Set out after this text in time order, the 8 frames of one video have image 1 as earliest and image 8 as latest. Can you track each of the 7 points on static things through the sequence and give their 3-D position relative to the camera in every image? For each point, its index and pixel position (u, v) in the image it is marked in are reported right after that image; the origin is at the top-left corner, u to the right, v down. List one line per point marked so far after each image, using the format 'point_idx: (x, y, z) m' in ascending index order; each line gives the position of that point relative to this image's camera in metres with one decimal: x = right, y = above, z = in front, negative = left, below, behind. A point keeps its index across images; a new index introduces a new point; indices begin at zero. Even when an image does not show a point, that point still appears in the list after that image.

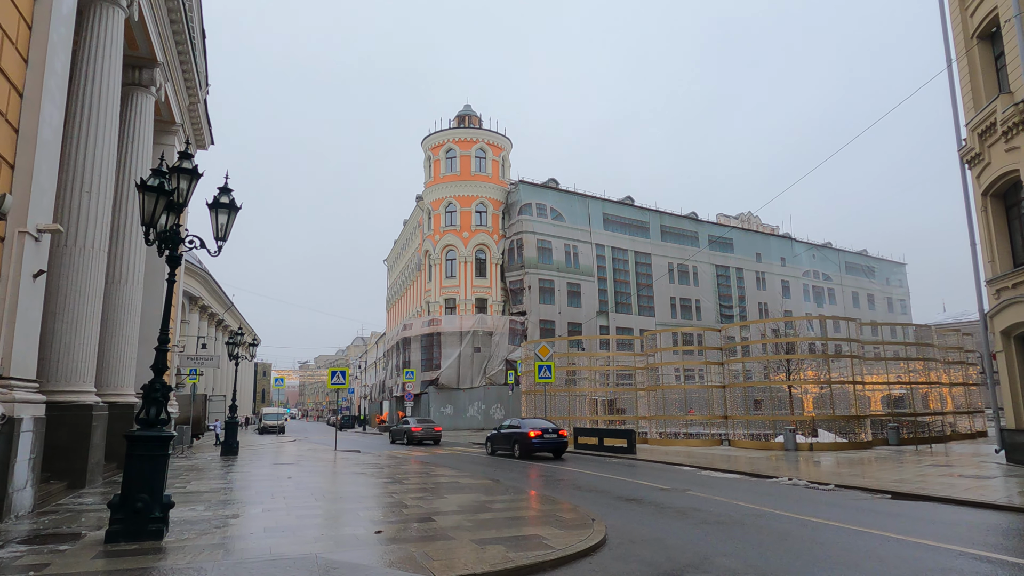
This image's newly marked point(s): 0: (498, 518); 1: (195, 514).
0: (-0.2, -3.0, +8.6) m
1: (-4.3, -3.1, +9.0) m
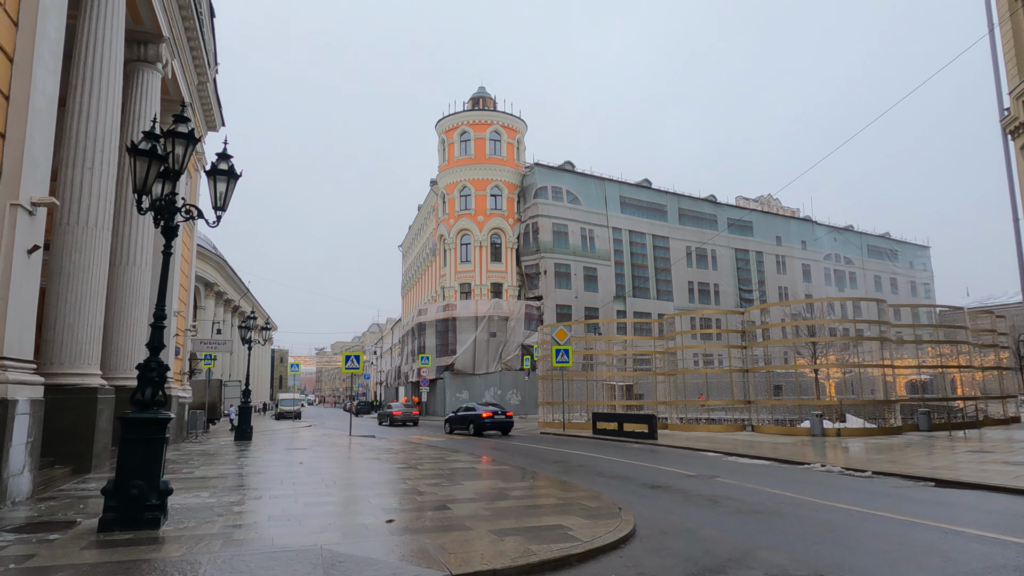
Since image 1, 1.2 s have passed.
0: (+0.1, -2.7, +8.1) m
1: (-4.0, -2.8, +8.6) m
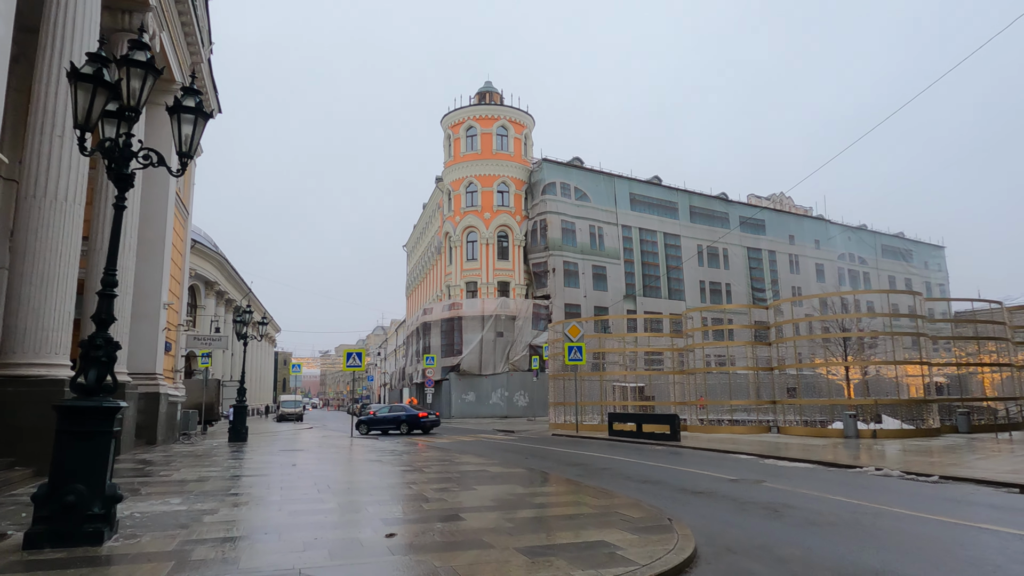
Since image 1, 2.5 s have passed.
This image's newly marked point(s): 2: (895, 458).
0: (+0.3, -2.3, +6.8) m
1: (-3.8, -2.4, +7.3) m
2: (+10.7, -4.8, +18.6) m
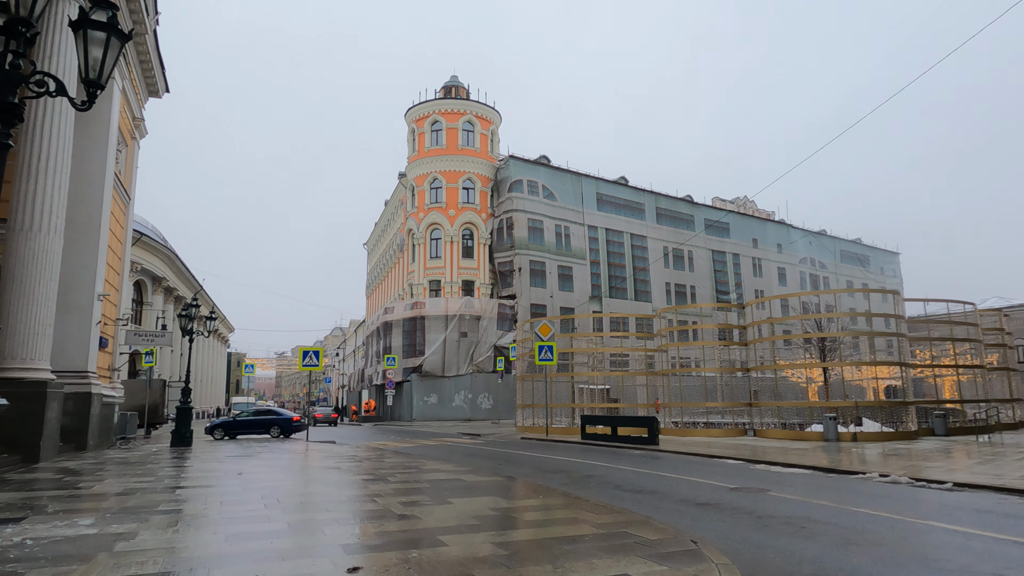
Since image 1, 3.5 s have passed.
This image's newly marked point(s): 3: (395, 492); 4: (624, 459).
0: (+0.2, -2.1, +5.6) m
1: (-3.9, -2.2, +5.9) m
2: (+9.9, -4.7, +18.0) m
3: (-1.6, -2.8, +9.1) m
4: (+2.9, -4.4, +17.1) m
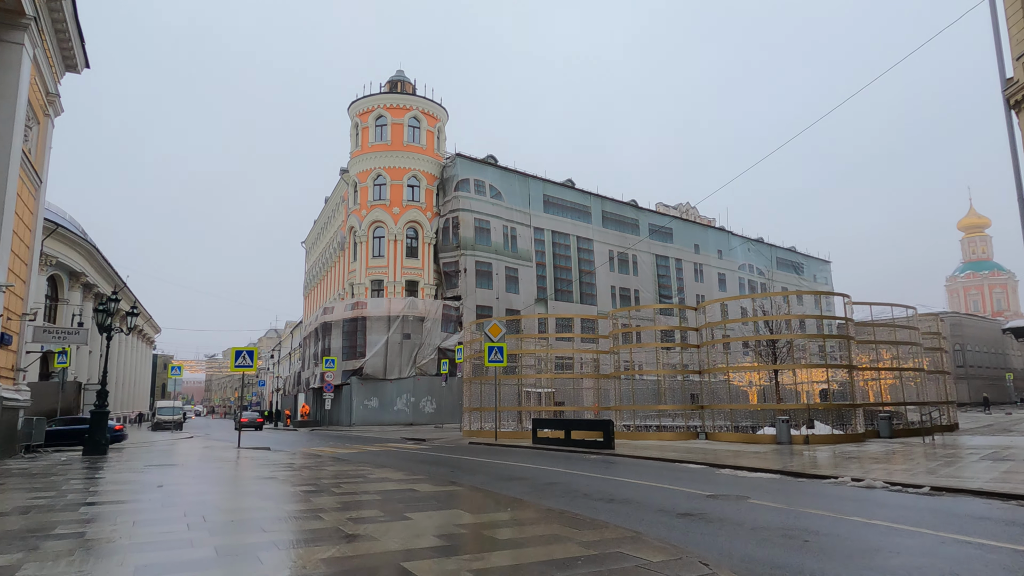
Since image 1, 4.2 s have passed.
0: (+0.1, -2.0, +4.8) m
1: (-4.1, -2.0, +4.7) m
2: (+8.6, -4.8, +18.0) m
3: (-2.1, -2.6, +8.1) m
4: (+1.7, -4.3, +16.4) m
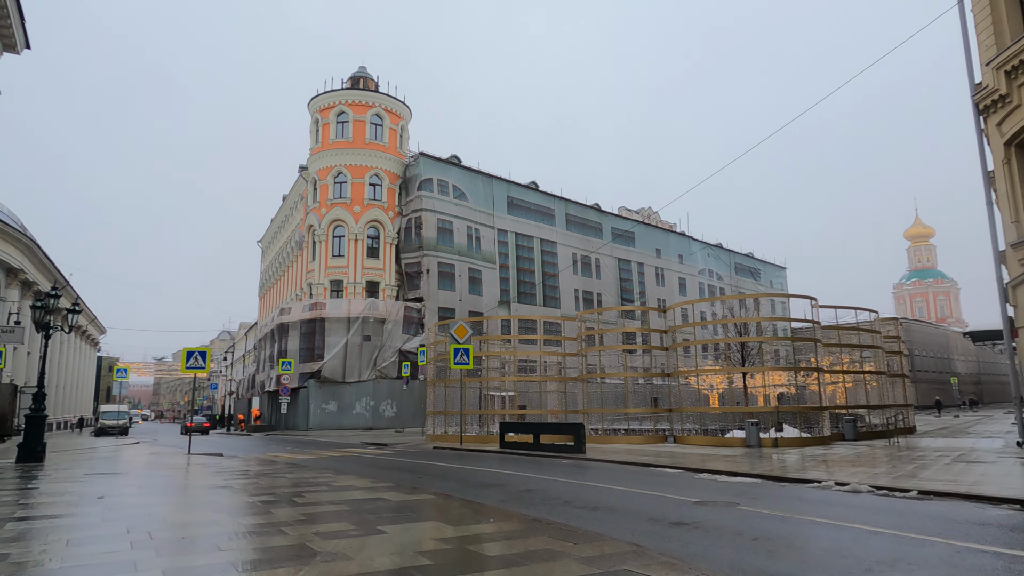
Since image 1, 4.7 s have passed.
0: (+0.1, -1.9, +4.2) m
1: (-4.1, -1.8, +3.9) m
2: (+7.7, -4.8, +17.9) m
3: (-2.3, -2.5, +7.4) m
4: (+0.9, -4.3, +15.9) m
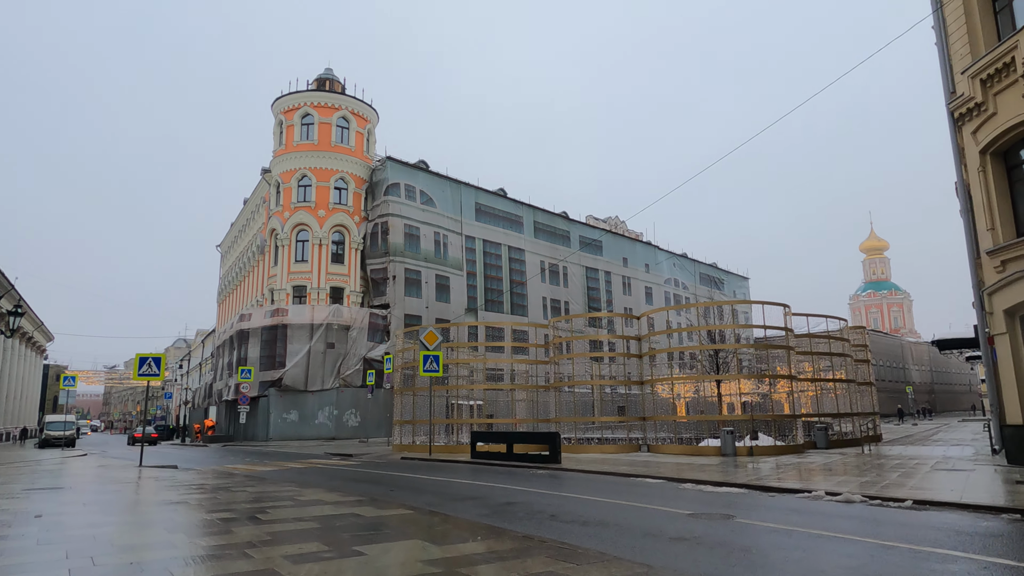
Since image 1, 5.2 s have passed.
0: (+0.1, -1.8, +3.7) m
1: (-4.0, -1.7, +3.1) m
2: (+7.0, -5.0, +17.7) m
3: (-2.4, -2.5, +6.7) m
4: (+0.3, -4.4, +15.4) m
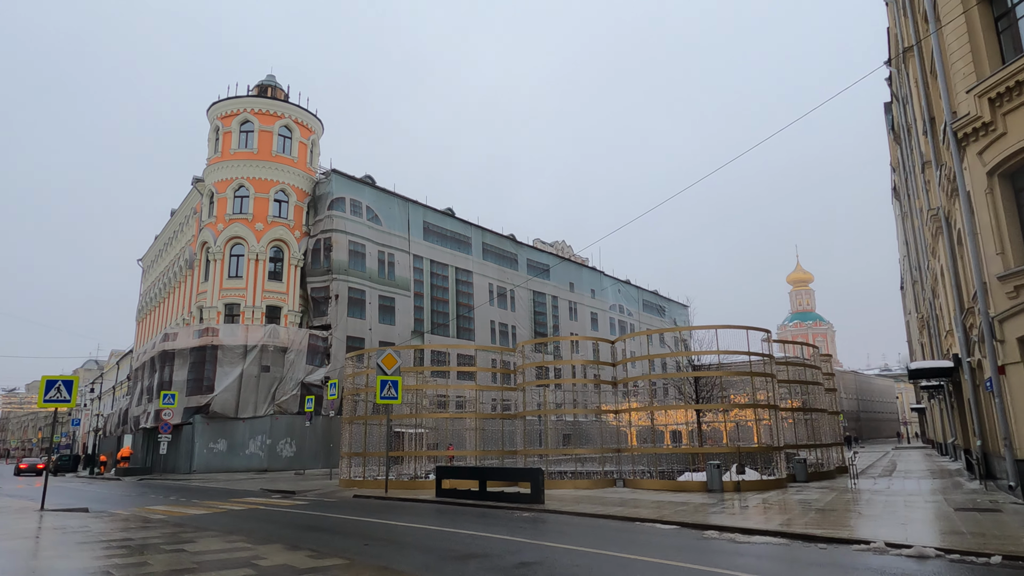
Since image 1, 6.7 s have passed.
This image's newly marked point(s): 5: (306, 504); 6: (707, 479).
0: (+0.9, -1.7, +2.0) m
1: (-3.2, -1.6, +1.1) m
2: (+6.3, -5.6, +16.5) m
3: (-2.0, -2.5, +4.7) m
4: (-0.1, -4.8, +13.6) m
5: (-5.9, -6.1, +18.8) m
6: (+5.4, -5.6, +19.4) m
